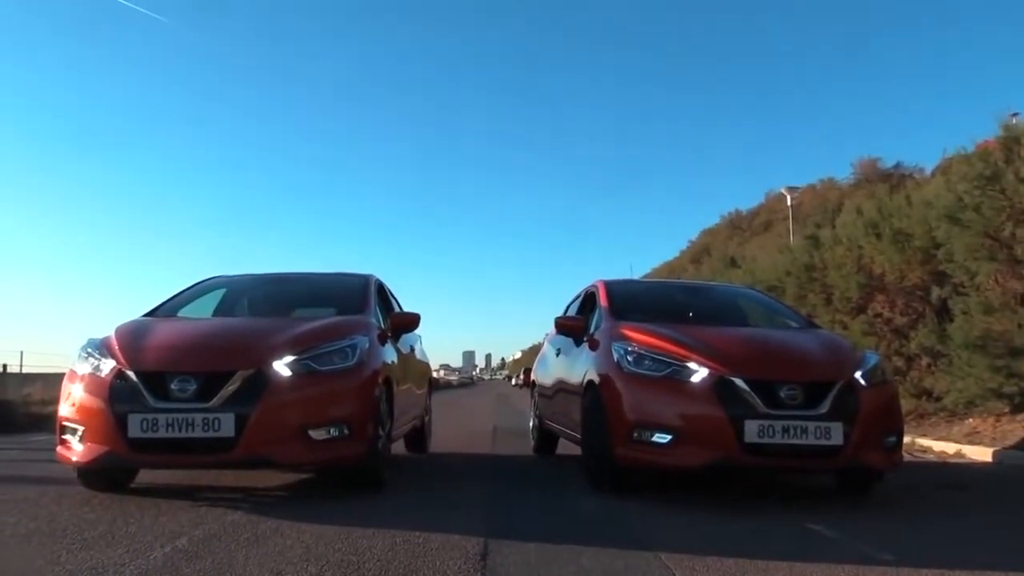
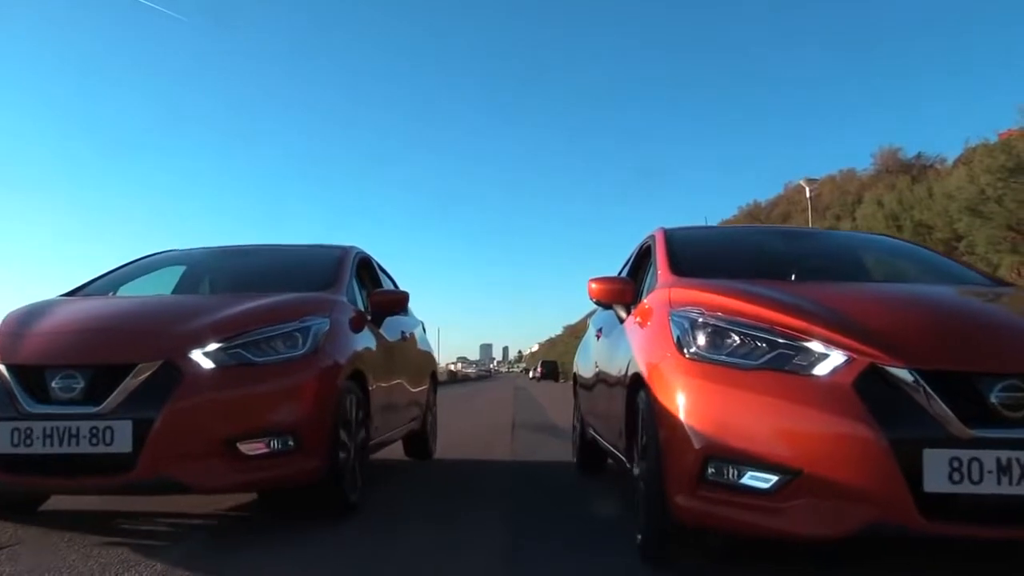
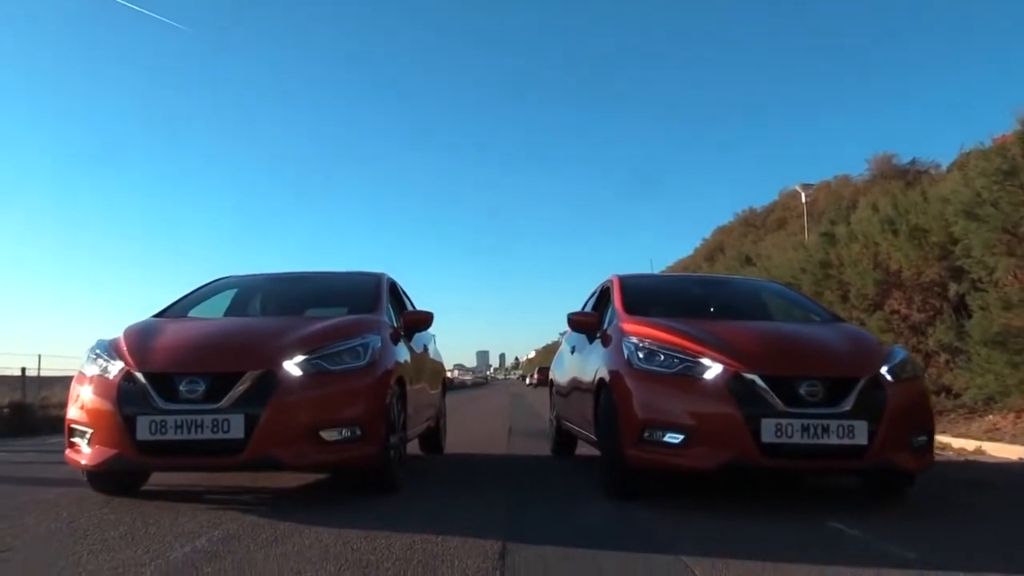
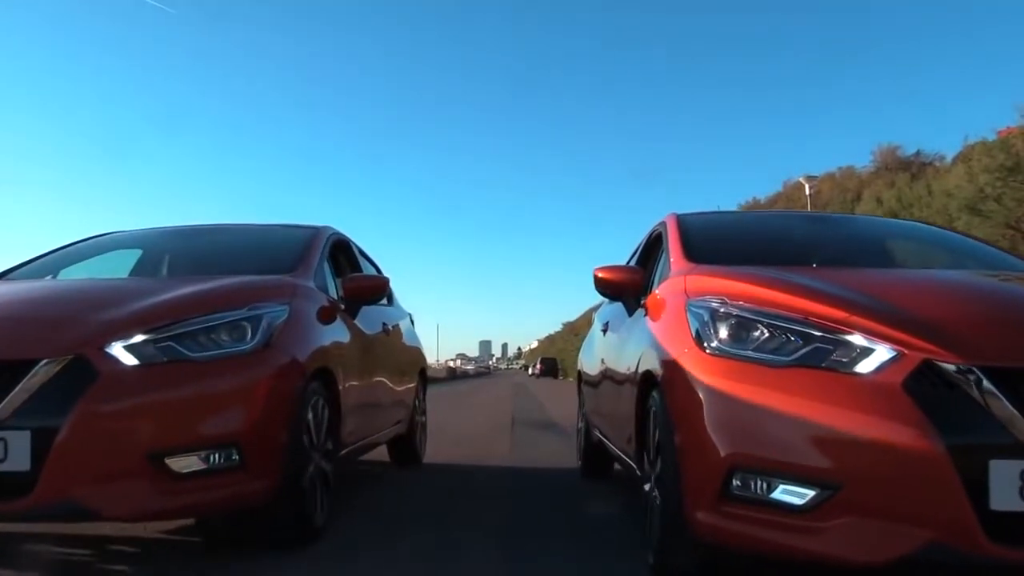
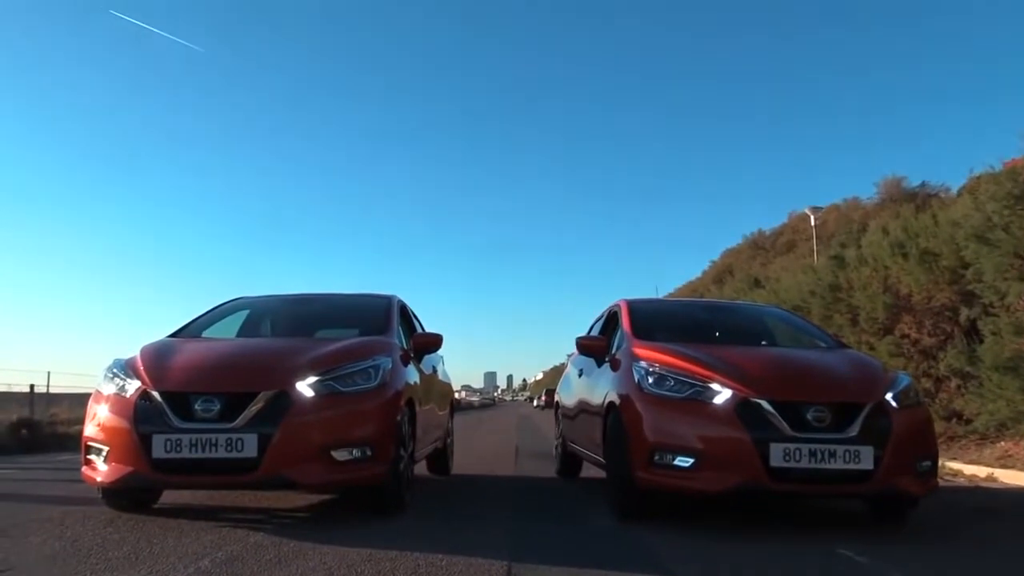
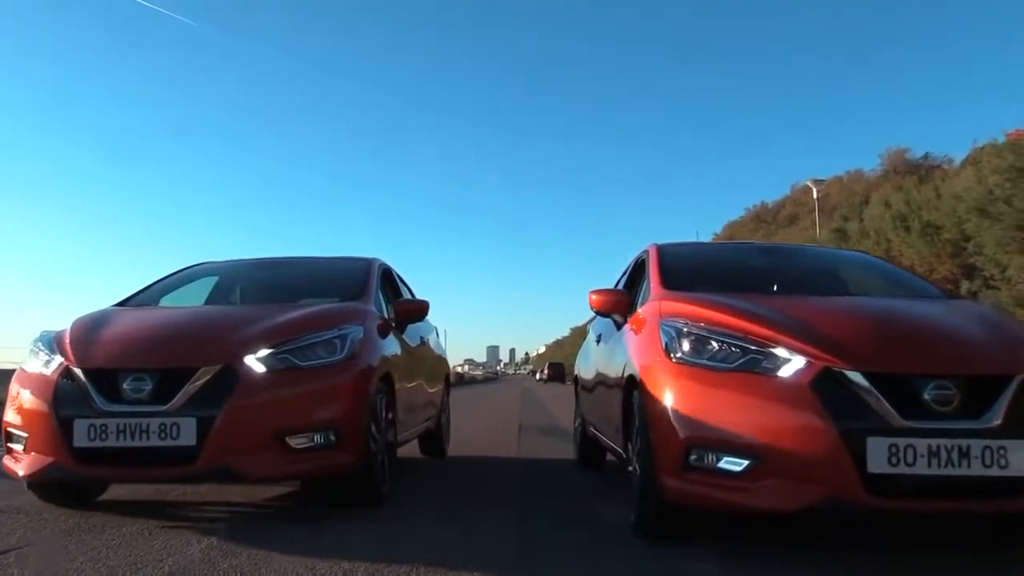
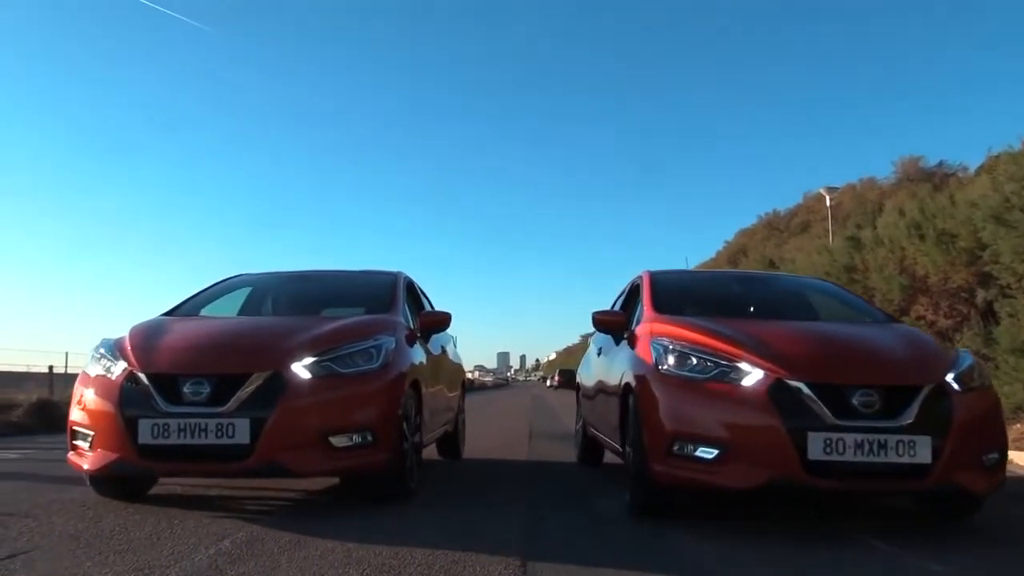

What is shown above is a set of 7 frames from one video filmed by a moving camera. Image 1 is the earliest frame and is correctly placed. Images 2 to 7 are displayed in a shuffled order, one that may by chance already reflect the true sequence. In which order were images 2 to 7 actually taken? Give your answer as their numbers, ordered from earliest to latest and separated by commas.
5, 3, 7, 6, 2, 4
